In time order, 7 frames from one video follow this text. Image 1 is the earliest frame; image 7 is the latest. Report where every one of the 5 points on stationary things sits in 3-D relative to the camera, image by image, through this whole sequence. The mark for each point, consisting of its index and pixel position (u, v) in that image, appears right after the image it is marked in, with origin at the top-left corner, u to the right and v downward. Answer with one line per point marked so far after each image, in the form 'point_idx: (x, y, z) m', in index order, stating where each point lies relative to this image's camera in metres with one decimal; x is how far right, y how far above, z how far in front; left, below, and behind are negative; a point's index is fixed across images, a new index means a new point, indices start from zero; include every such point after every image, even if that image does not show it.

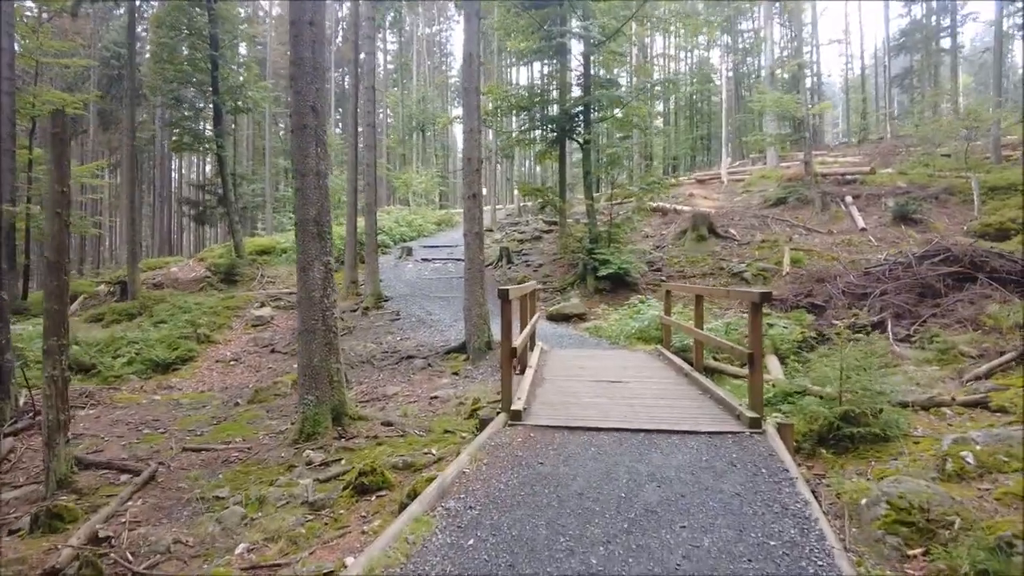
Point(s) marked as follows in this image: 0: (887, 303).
0: (+5.0, -0.2, +8.7) m
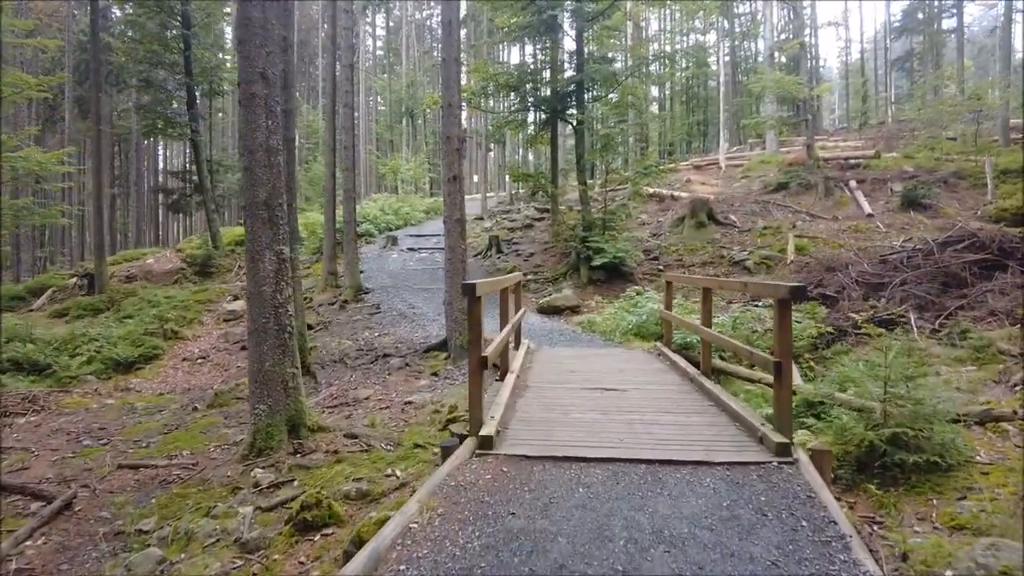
0: (+4.8, -0.1, +7.9) m
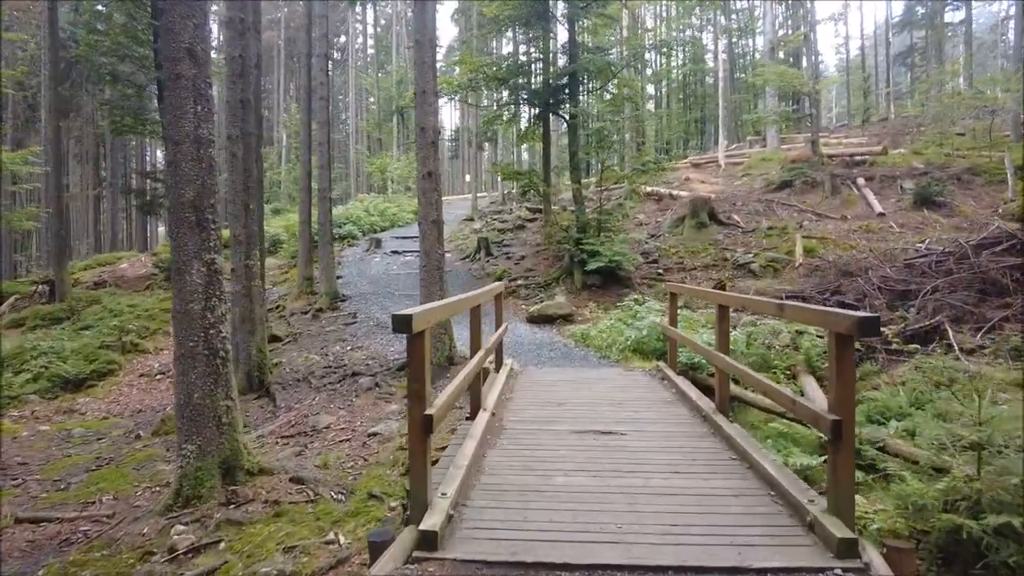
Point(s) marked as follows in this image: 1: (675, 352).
0: (+4.6, -0.1, +7.0) m
1: (+1.5, -0.6, +5.8) m
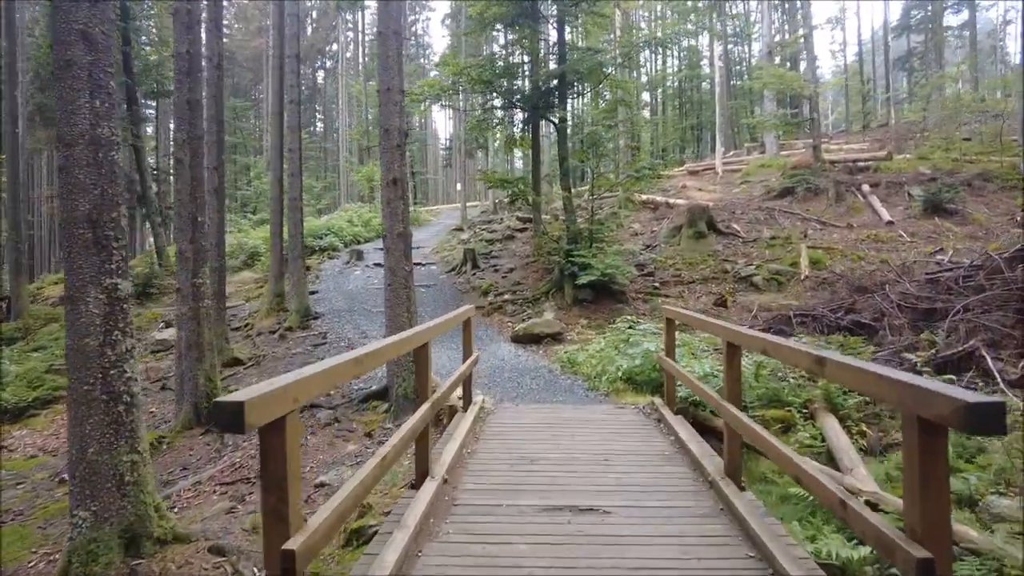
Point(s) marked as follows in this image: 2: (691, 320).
0: (+4.4, -0.3, +6.2) m
1: (+1.2, -0.8, +5.0) m
2: (+1.3, -0.2, +4.7) m
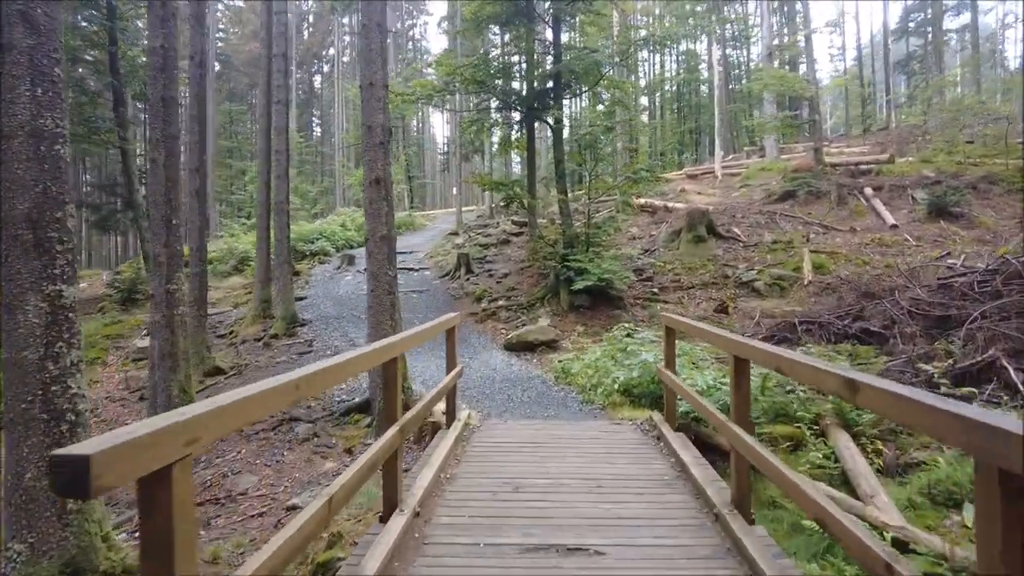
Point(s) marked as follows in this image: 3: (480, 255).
0: (+4.3, -0.4, +5.8) m
1: (+1.1, -0.8, +4.6) m
2: (+1.2, -0.3, +4.3) m
3: (-0.8, +0.8, +15.3) m
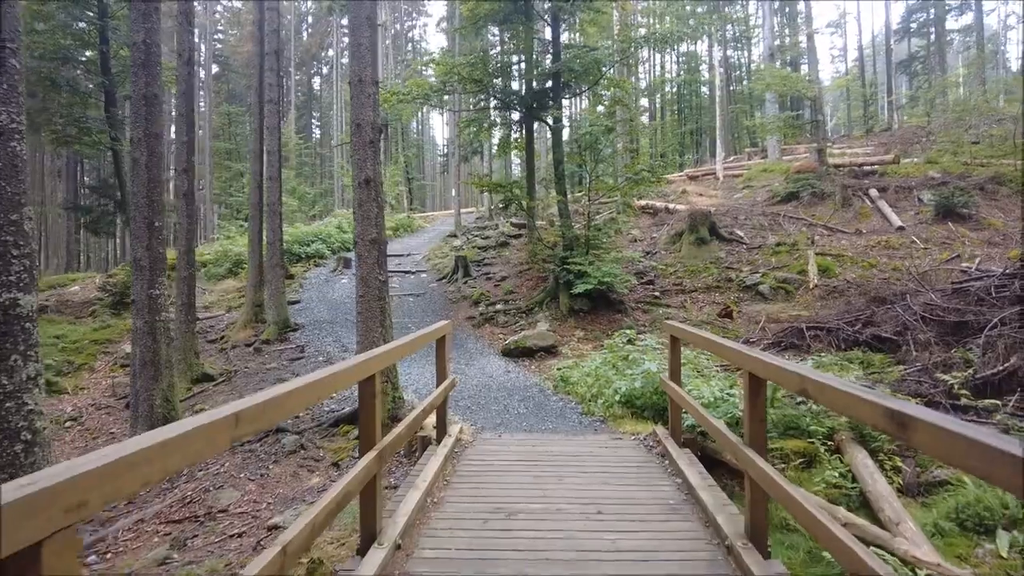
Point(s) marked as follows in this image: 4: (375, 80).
0: (+4.3, -0.4, +5.5) m
1: (+1.1, -0.9, +4.3) m
2: (+1.2, -0.3, +4.0) m
3: (-0.8, +0.7, +15.0) m
4: (-1.3, +2.0, +6.1) m
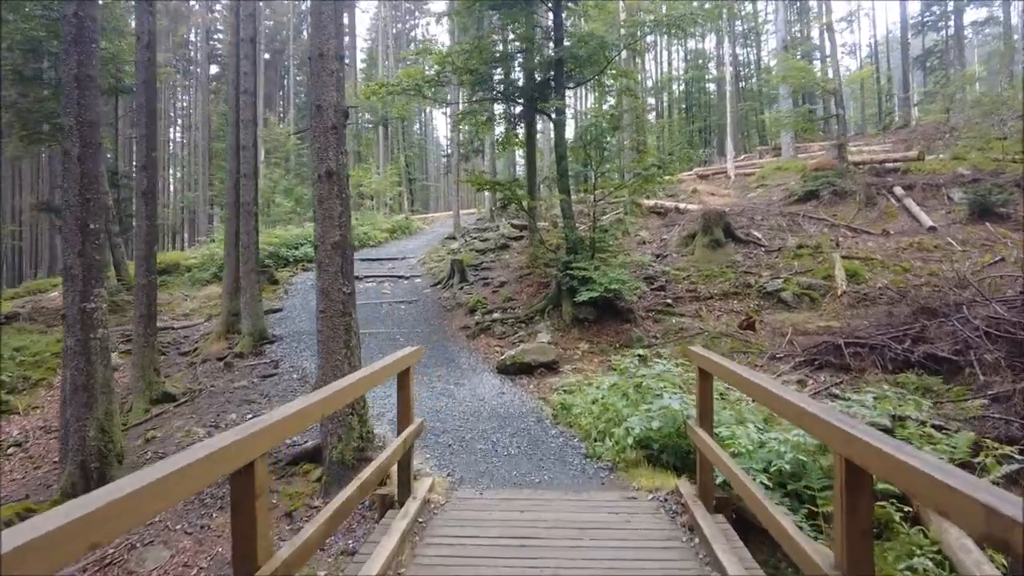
0: (+4.2, -0.5, +4.5) m
1: (+1.0, -0.9, +3.3) m
2: (+1.1, -0.4, +3.0) m
3: (-0.8, +0.6, +14.0) m
4: (-1.4, +1.9, +5.2) m
